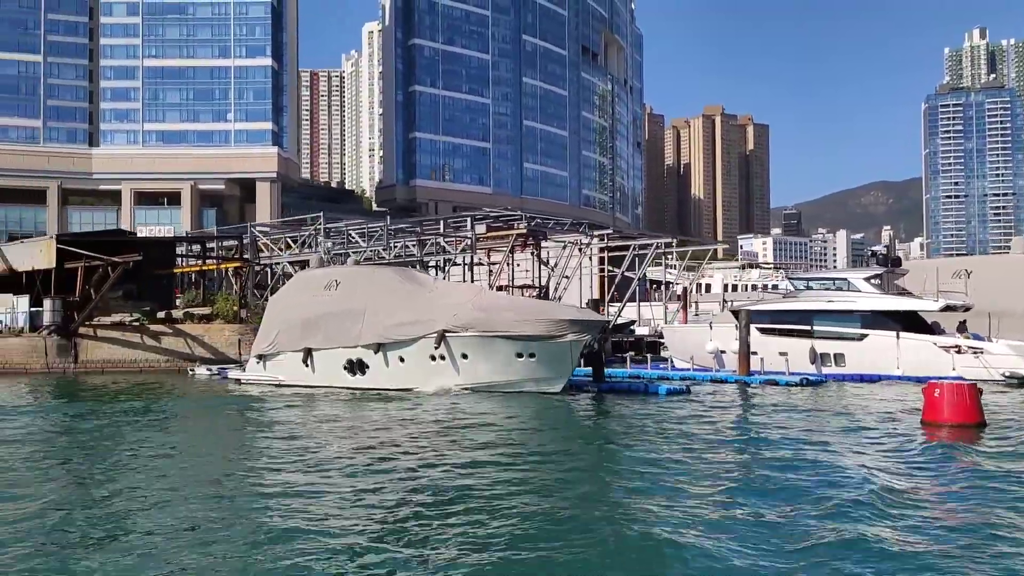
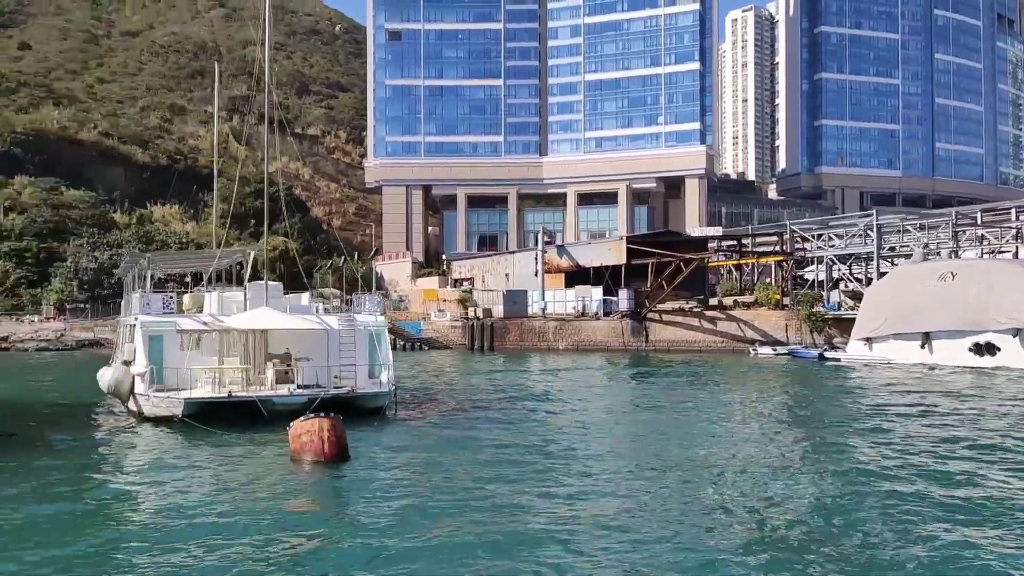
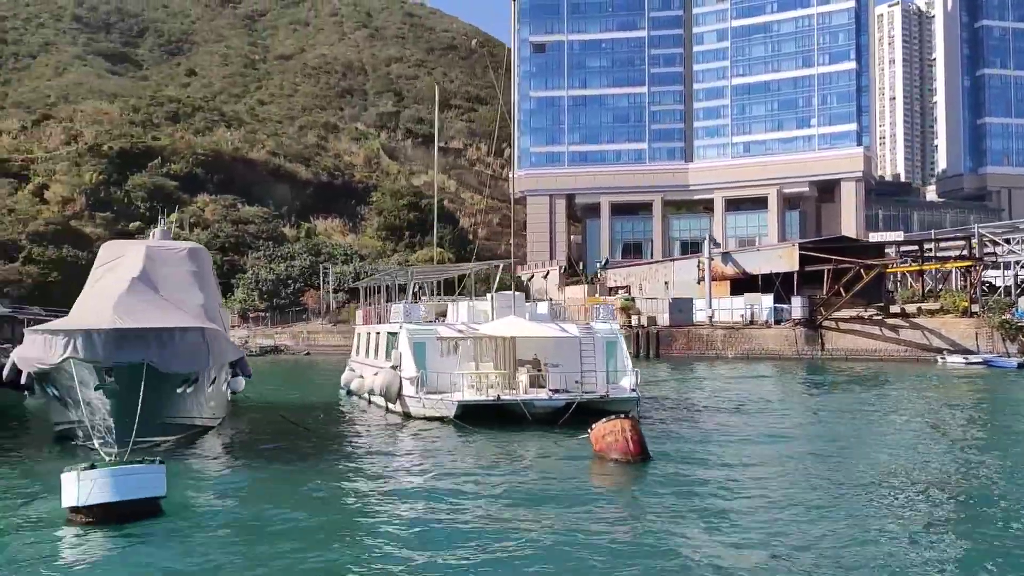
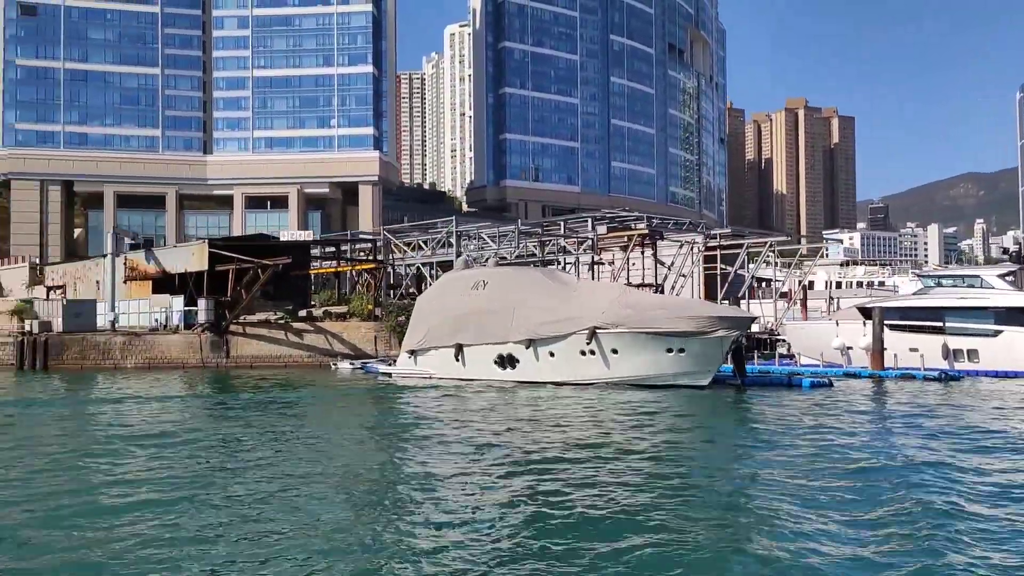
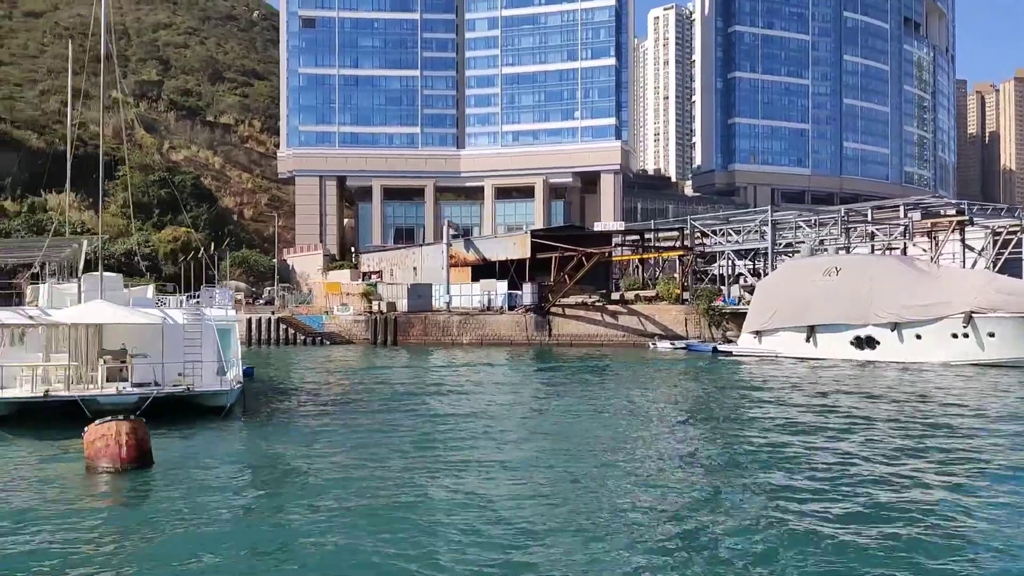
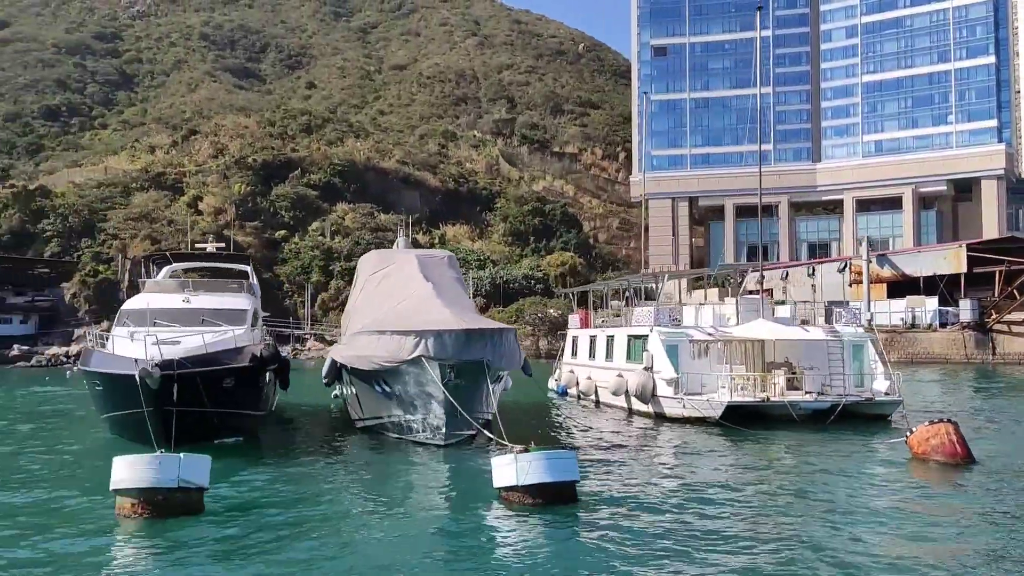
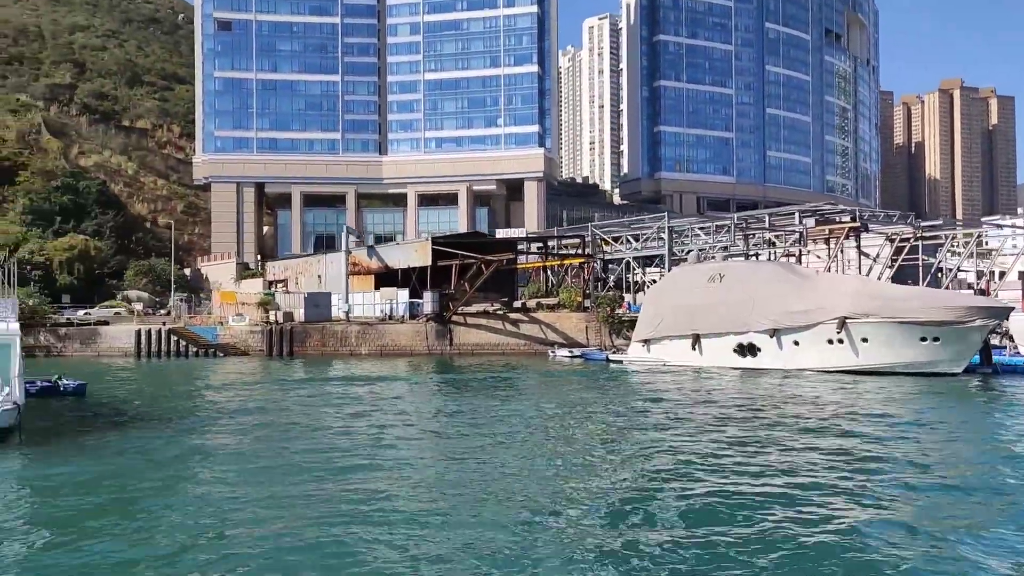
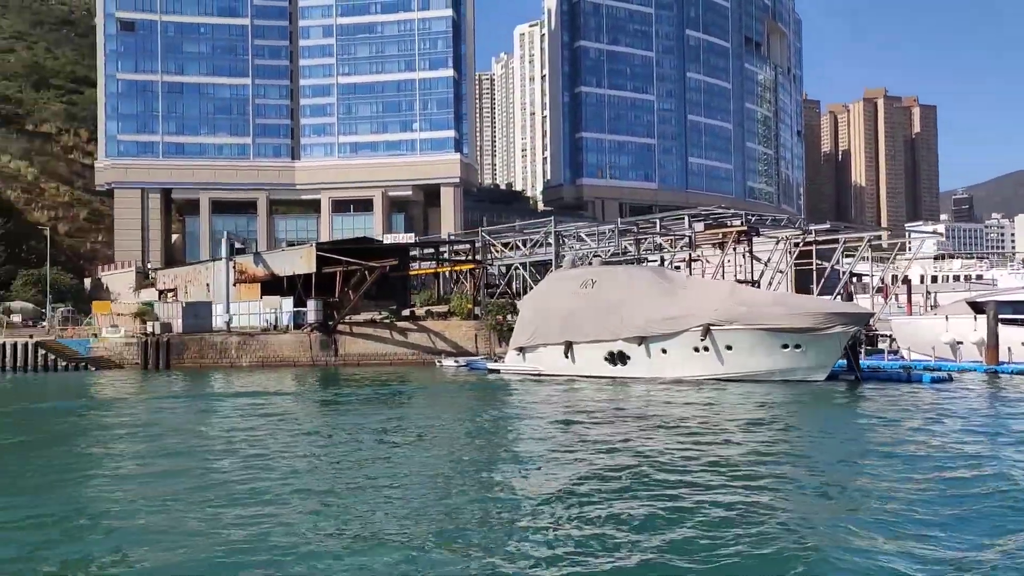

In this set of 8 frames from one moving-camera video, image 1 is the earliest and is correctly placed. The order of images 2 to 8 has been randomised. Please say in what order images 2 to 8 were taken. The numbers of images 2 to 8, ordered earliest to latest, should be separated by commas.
4, 8, 7, 5, 2, 3, 6
